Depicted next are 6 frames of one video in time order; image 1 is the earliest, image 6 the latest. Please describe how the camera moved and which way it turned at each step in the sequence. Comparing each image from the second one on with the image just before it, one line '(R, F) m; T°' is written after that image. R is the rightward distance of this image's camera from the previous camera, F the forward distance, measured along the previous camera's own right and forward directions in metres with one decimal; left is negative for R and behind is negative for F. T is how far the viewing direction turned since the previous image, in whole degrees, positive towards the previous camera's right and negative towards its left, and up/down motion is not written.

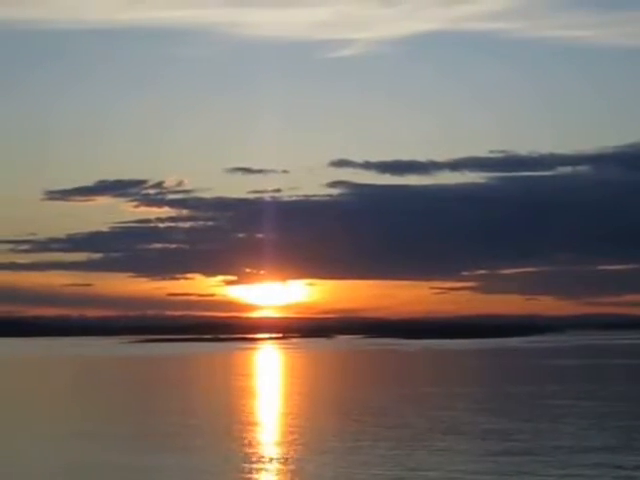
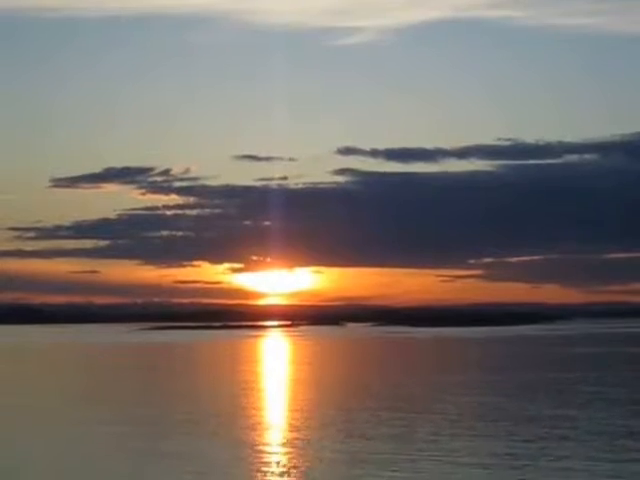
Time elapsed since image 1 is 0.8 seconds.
(-0.2, +3.0) m; 0°
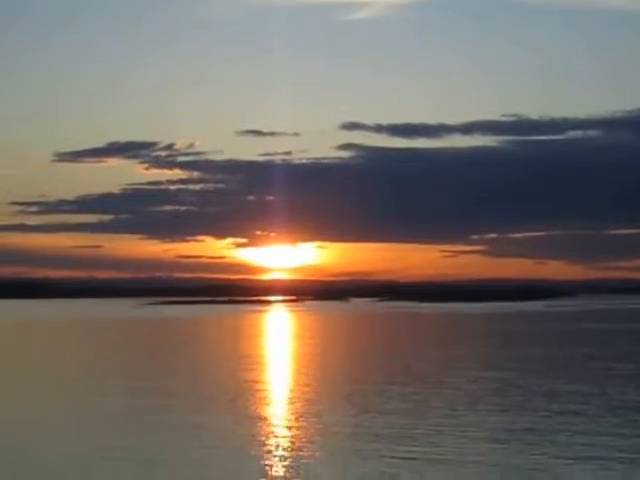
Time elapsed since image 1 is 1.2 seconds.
(-0.2, +2.0) m; 0°
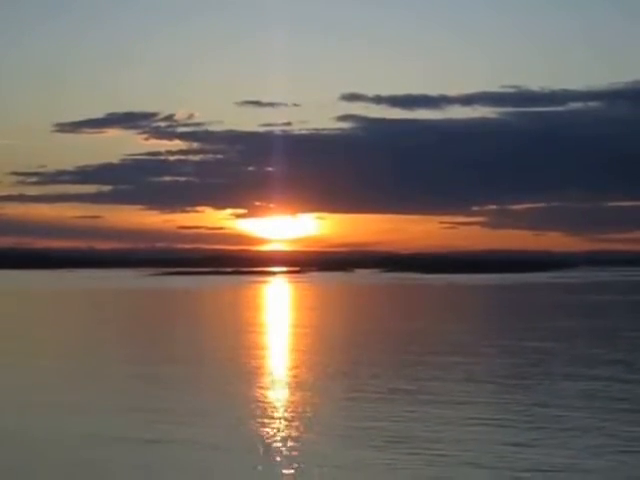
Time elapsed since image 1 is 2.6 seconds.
(-0.1, +0.8) m; 0°
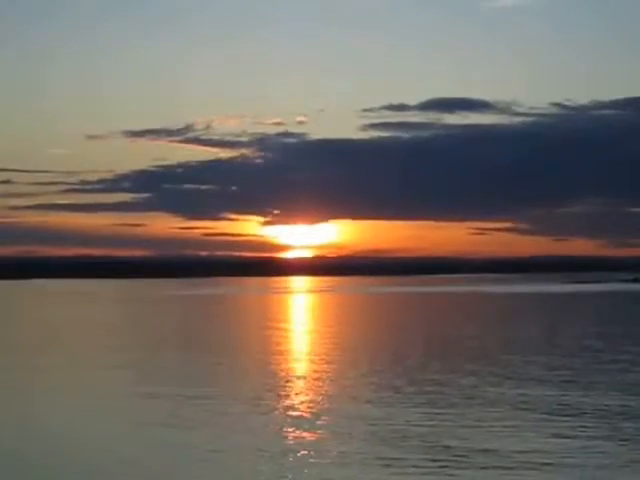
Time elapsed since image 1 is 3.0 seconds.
(+0.4, +2.5) m; -1°
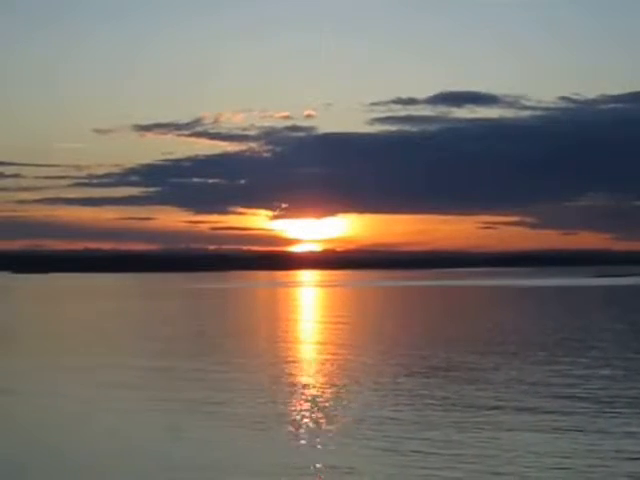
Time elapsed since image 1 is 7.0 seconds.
(-0.5, +2.2) m; 0°
